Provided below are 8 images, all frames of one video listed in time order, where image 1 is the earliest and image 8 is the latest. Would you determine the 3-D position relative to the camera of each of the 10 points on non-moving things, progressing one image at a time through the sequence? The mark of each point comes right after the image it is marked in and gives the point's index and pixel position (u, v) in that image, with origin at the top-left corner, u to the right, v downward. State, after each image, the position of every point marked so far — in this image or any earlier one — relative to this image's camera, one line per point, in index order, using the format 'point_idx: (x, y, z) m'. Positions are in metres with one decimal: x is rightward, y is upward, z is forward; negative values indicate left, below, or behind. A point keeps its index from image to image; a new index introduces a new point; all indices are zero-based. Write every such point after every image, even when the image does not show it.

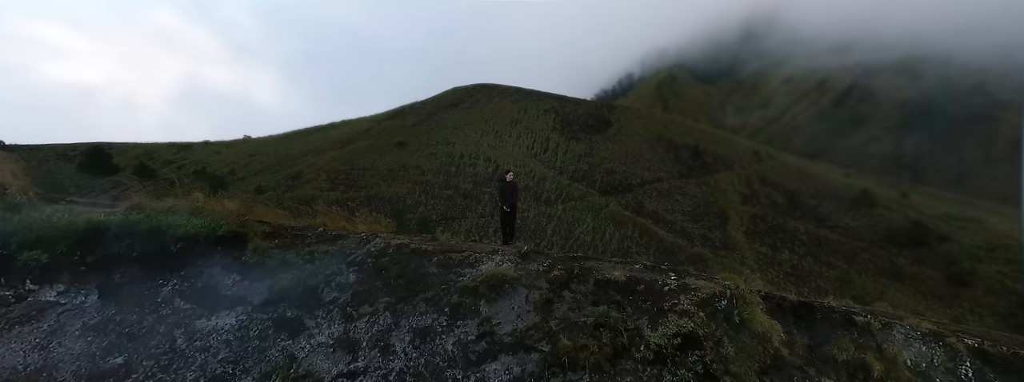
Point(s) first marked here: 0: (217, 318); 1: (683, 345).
0: (-4.7, -2.0, +6.5) m
1: (+2.1, -1.9, +4.9) m
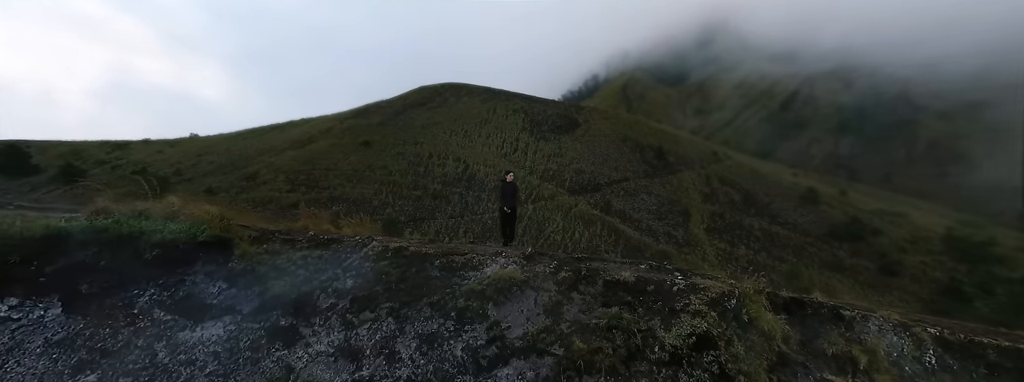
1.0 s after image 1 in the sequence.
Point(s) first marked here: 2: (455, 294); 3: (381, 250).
0: (-4.6, -2.1, +6.1) m
1: (+2.3, -1.9, +4.9) m
2: (-0.9, -1.5, +6.1) m
3: (-2.2, -1.0, +7.1) m
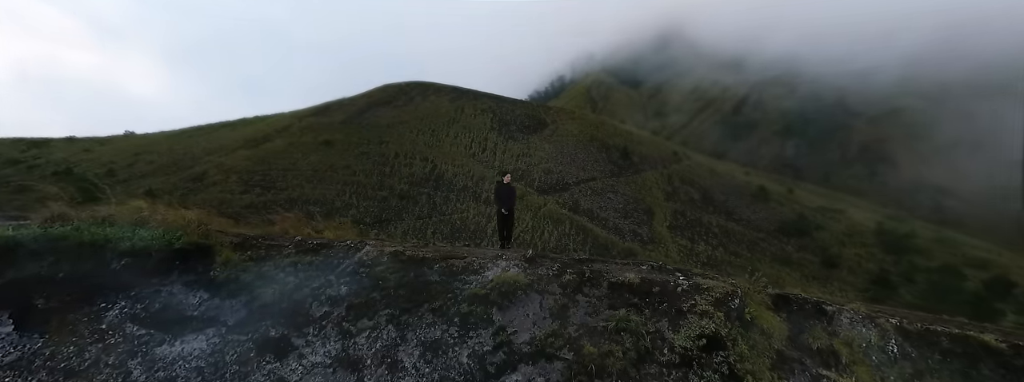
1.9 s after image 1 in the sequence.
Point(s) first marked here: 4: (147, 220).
0: (-4.6, -2.1, +5.7) m
1: (+2.4, -1.9, +5.0) m
2: (-0.8, -1.6, +6.0) m
3: (-2.2, -1.1, +6.9) m
4: (-6.9, -0.6, +7.7) m
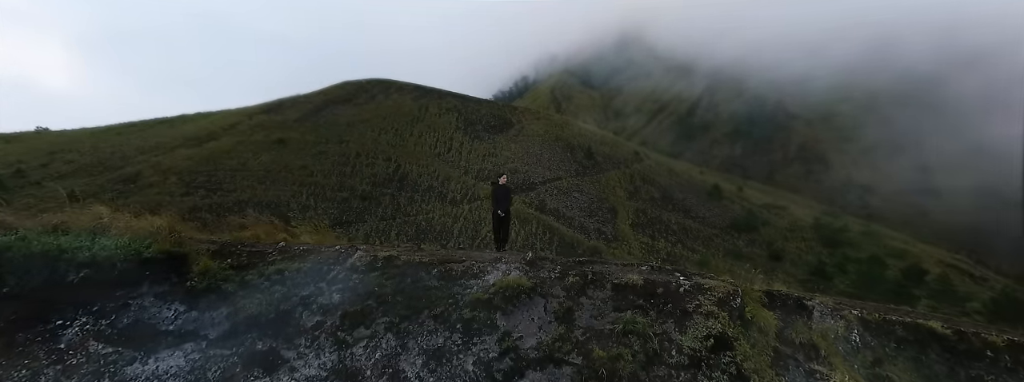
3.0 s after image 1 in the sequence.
0: (-4.5, -2.2, +5.2) m
1: (+2.5, -1.9, +5.0) m
2: (-0.8, -1.6, +5.8) m
3: (-2.3, -1.1, +6.6) m
4: (-7.0, -0.6, +7.1) m
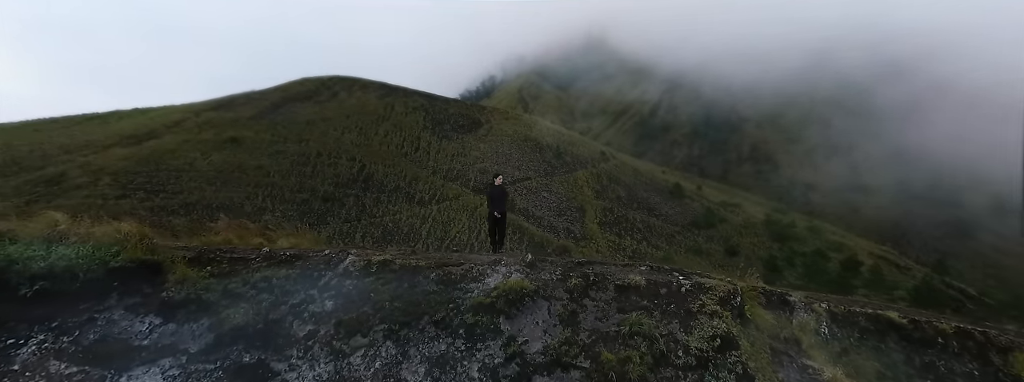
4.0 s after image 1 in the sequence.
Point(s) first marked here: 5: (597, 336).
0: (-4.4, -2.2, +4.8) m
1: (+2.6, -1.9, +5.1) m
2: (-0.7, -1.6, +5.6) m
3: (-2.3, -1.1, +6.3) m
4: (-7.0, -0.6, +6.5) m
5: (+1.1, -1.9, +5.3) m
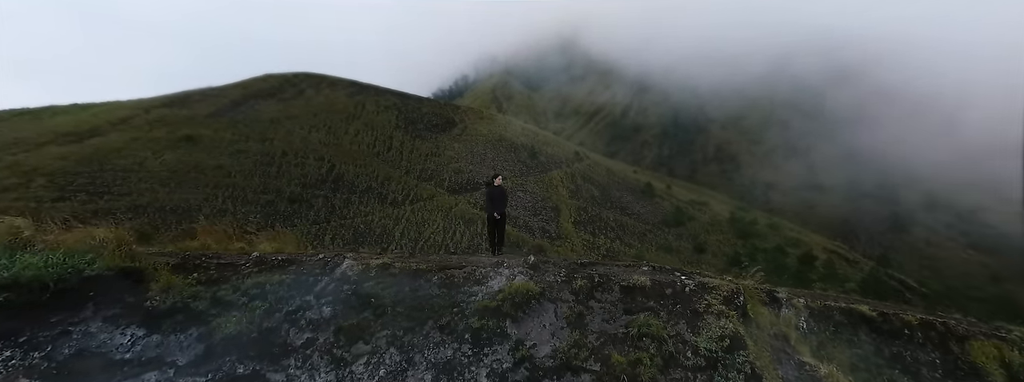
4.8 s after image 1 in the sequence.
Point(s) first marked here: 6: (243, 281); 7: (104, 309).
0: (-4.3, -2.2, +4.5) m
1: (+2.7, -1.9, +5.1) m
2: (-0.6, -1.6, +5.5) m
3: (-2.2, -1.1, +6.1) m
4: (-7.0, -0.7, +6.0) m
5: (+1.2, -1.9, +5.2) m
6: (-3.8, -1.2, +5.7) m
7: (-5.1, -1.5, +5.2) m
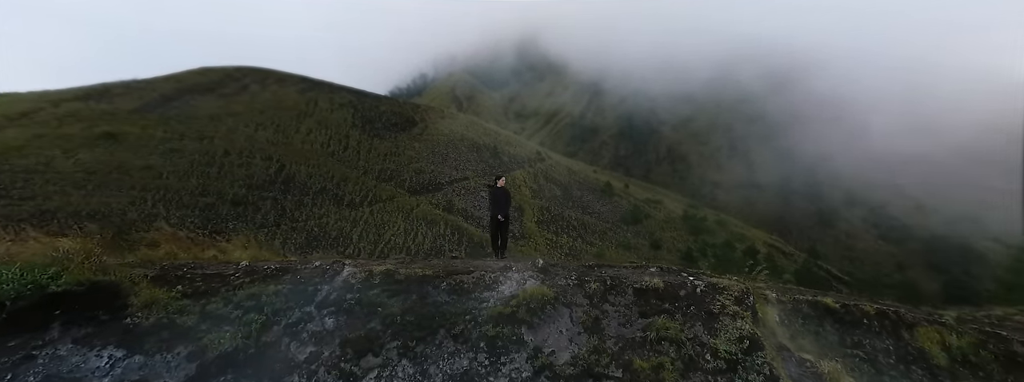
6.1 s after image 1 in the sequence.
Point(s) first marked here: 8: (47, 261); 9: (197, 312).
0: (-4.0, -2.3, +4.0) m
1: (+2.9, -1.9, +5.1) m
2: (-0.4, -1.7, +5.2) m
3: (-2.1, -1.2, +5.7) m
4: (-6.8, -0.7, +5.3) m
5: (+1.4, -1.9, +5.1) m
6: (-3.6, -1.3, +5.3) m
7: (-4.9, -1.5, +4.6) m
8: (-5.7, -0.8, +5.1) m
9: (-3.8, -1.5, +4.9) m
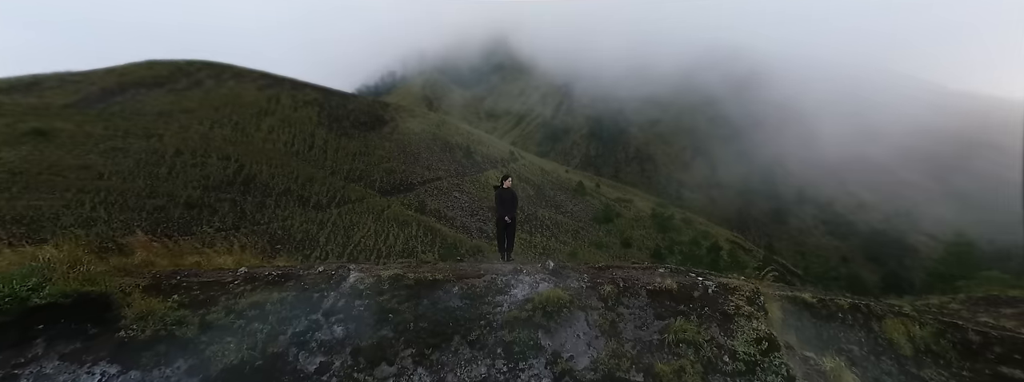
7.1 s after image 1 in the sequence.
0: (-3.7, -2.3, +3.6) m
1: (+3.1, -2.0, +5.2) m
2: (-0.2, -1.7, +5.1) m
3: (-1.9, -1.2, +5.5) m
4: (-6.6, -0.7, +4.8) m
5: (+1.6, -1.9, +5.1) m
6: (-3.4, -1.3, +5.0) m
7: (-4.7, -1.5, +4.2) m
8: (-5.5, -0.8, +4.7) m
9: (-3.6, -1.5, +4.6) m
